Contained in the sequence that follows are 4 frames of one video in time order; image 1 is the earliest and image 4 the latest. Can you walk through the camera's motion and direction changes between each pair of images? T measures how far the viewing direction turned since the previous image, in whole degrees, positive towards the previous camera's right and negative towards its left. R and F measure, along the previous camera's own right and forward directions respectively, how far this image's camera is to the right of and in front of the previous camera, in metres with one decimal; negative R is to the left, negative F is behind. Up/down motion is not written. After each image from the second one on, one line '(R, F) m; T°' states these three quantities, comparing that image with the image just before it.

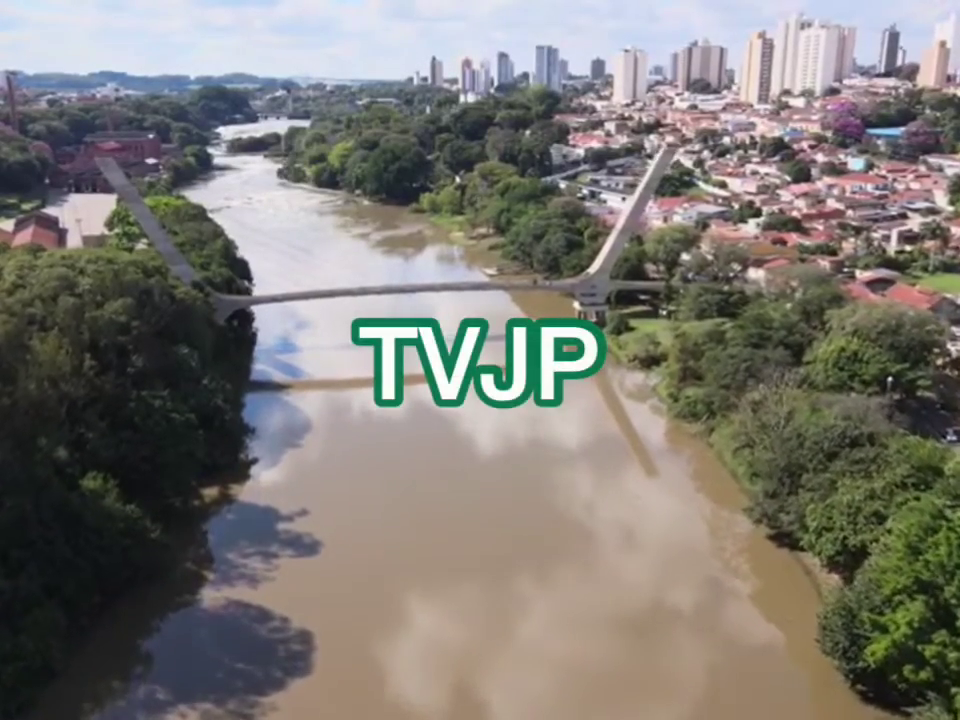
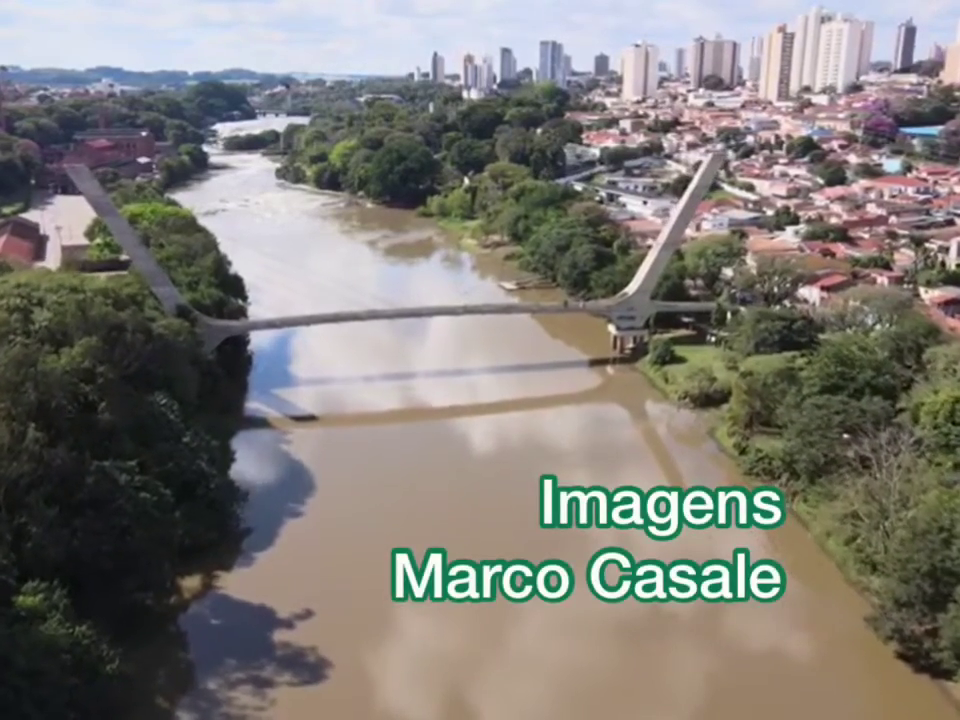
(-0.7, +3.3) m; 0°
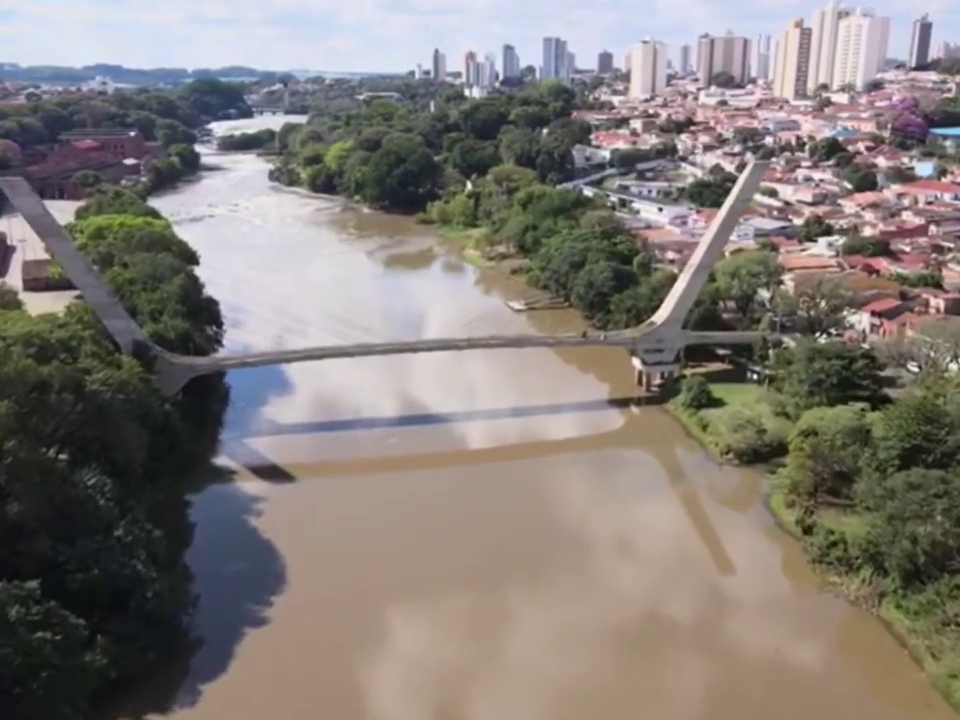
(-0.1, +3.3) m; 0°
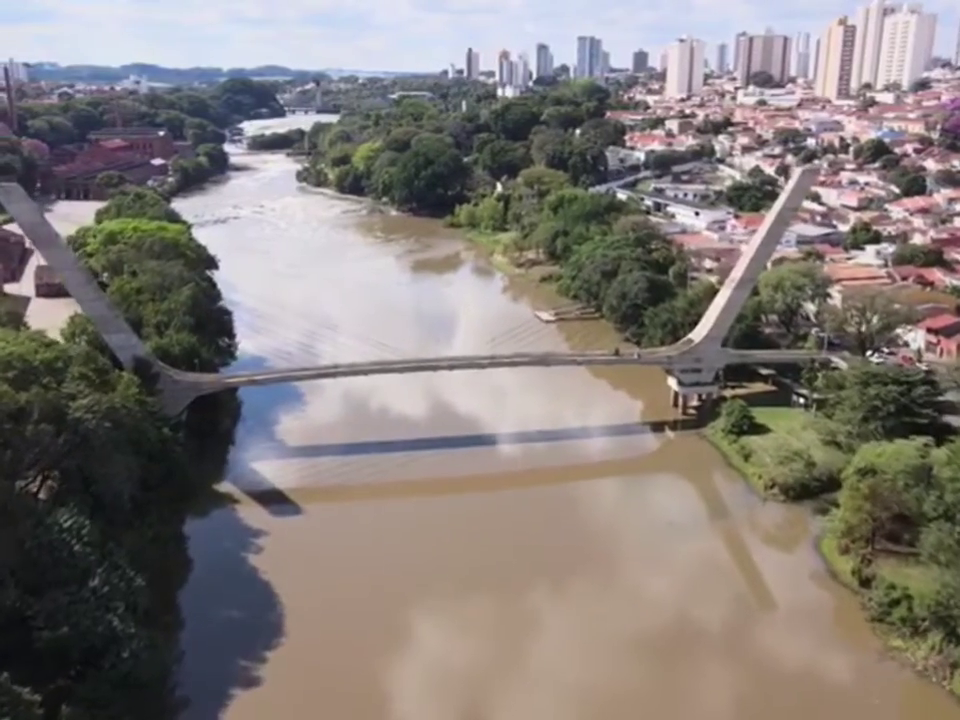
(+0.1, +1.4) m; -2°
